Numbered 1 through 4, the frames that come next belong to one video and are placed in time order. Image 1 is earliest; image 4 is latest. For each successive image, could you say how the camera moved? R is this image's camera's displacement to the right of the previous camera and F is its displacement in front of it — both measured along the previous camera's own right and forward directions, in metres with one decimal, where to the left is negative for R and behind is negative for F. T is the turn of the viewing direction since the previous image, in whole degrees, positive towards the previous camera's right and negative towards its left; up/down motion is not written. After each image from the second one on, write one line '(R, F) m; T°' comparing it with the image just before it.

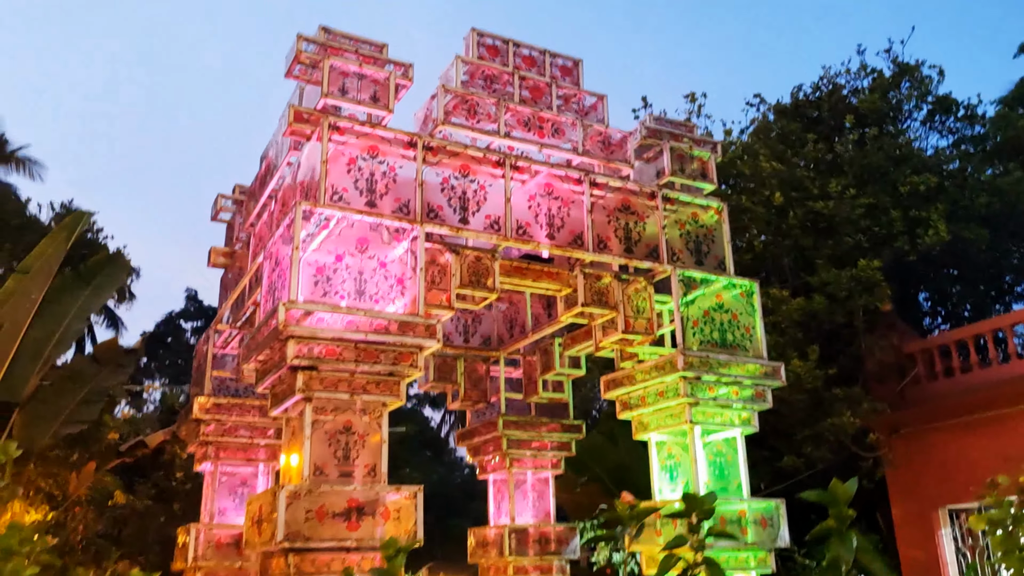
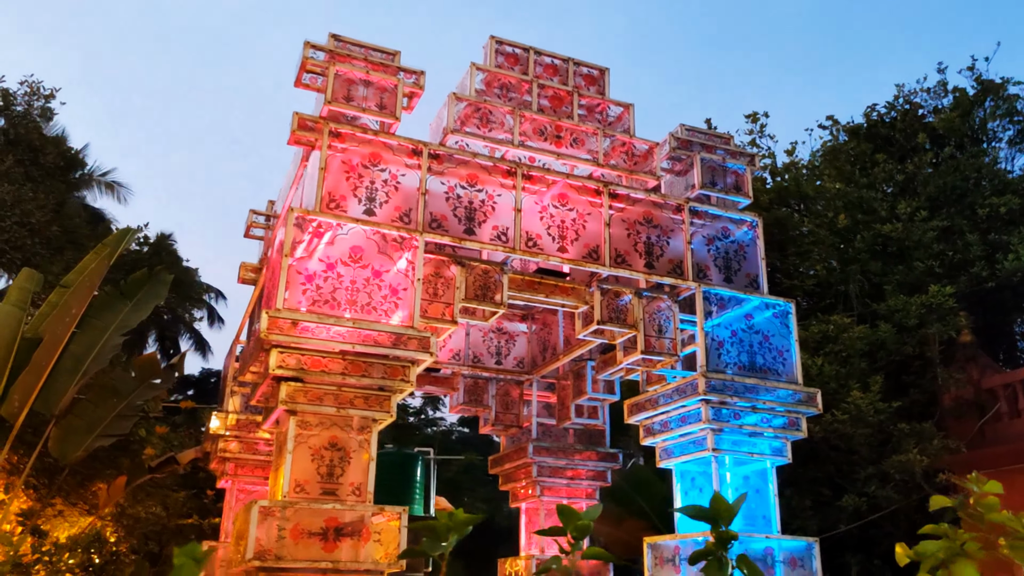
(+0.5, +0.3) m; -6°
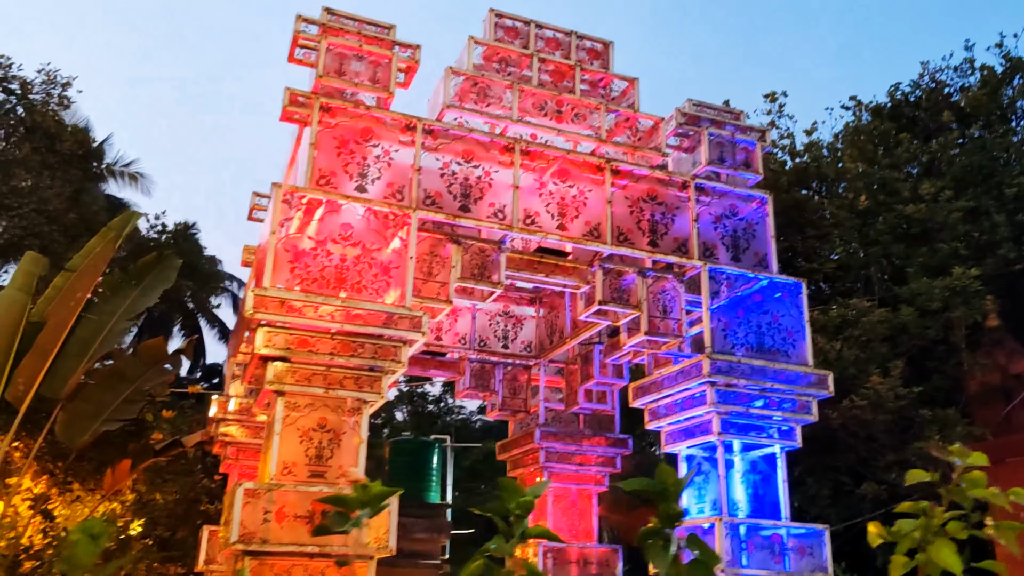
(+0.2, +0.2) m; -2°
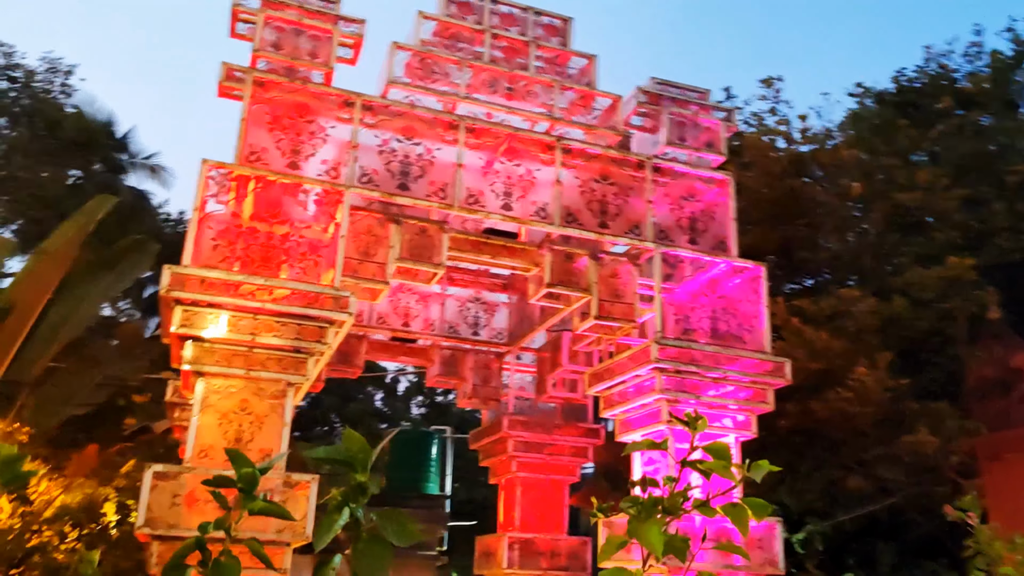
(+0.5, +0.2) m; -2°
